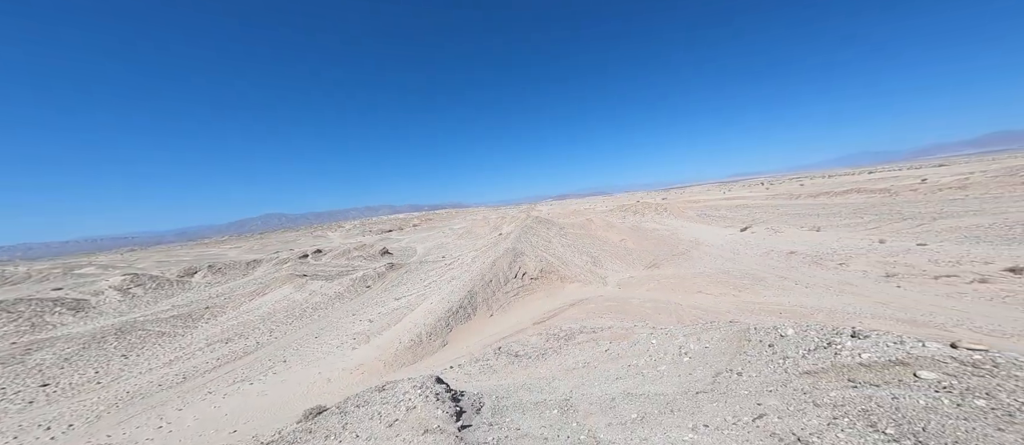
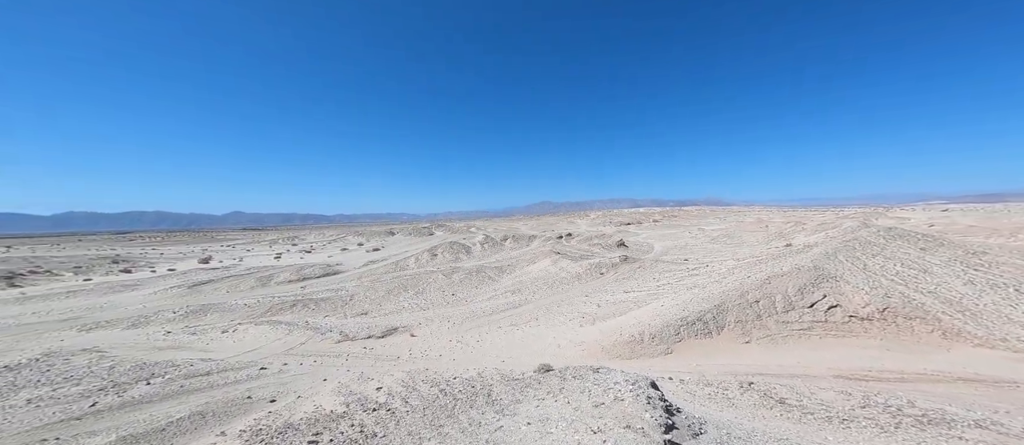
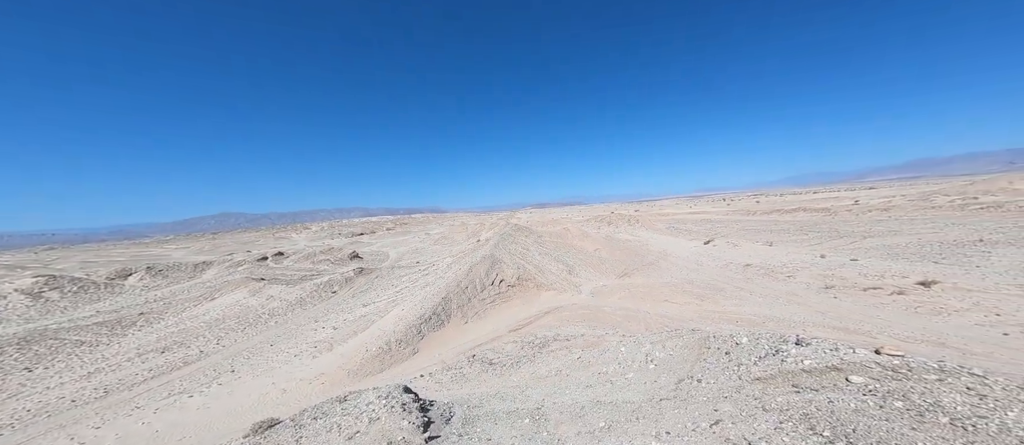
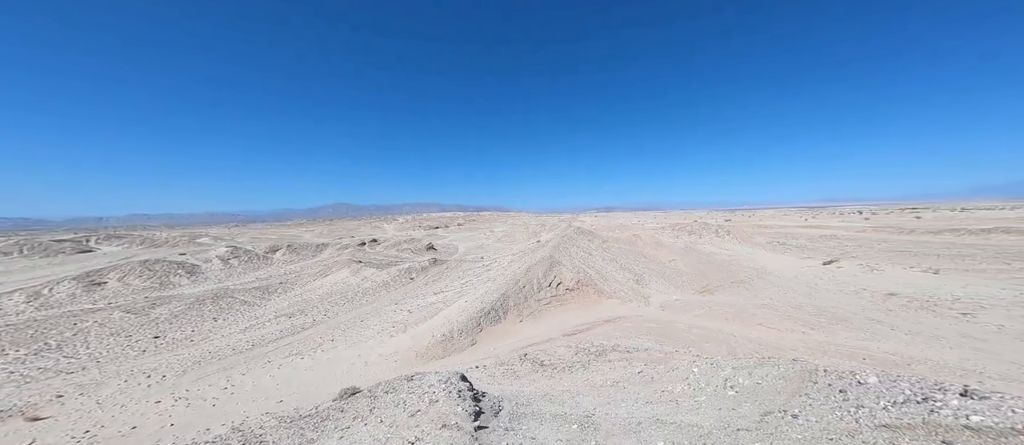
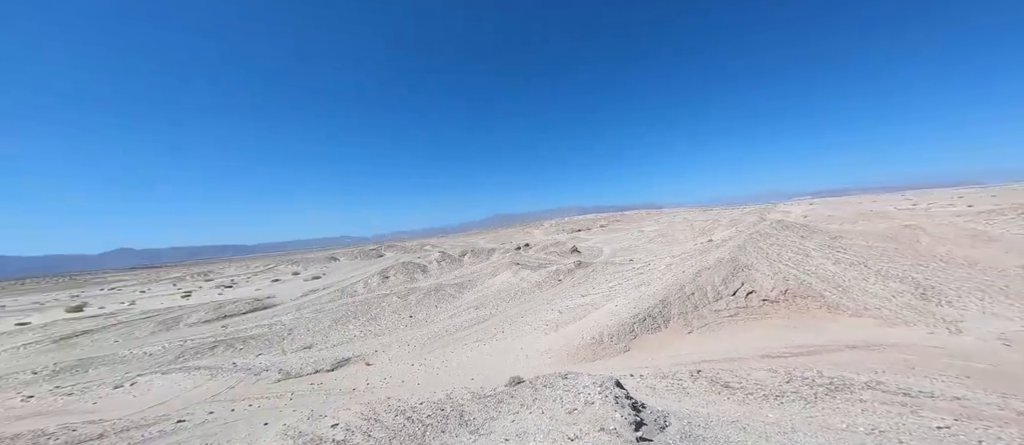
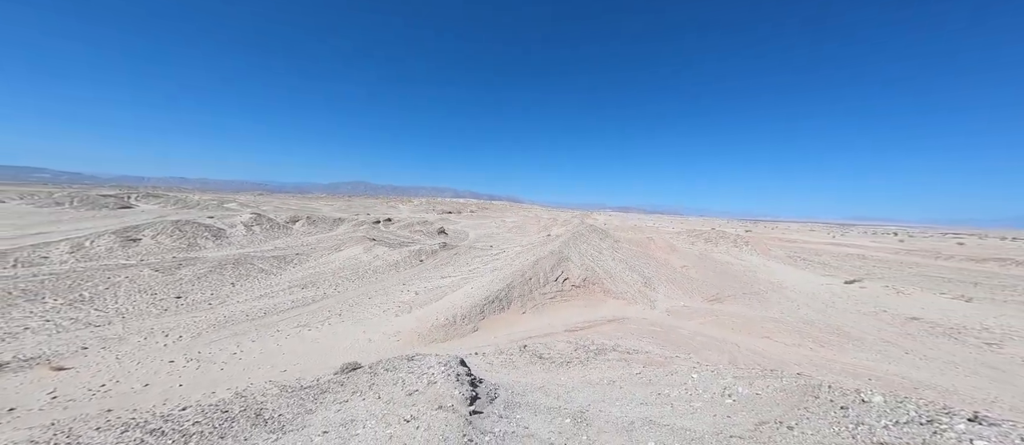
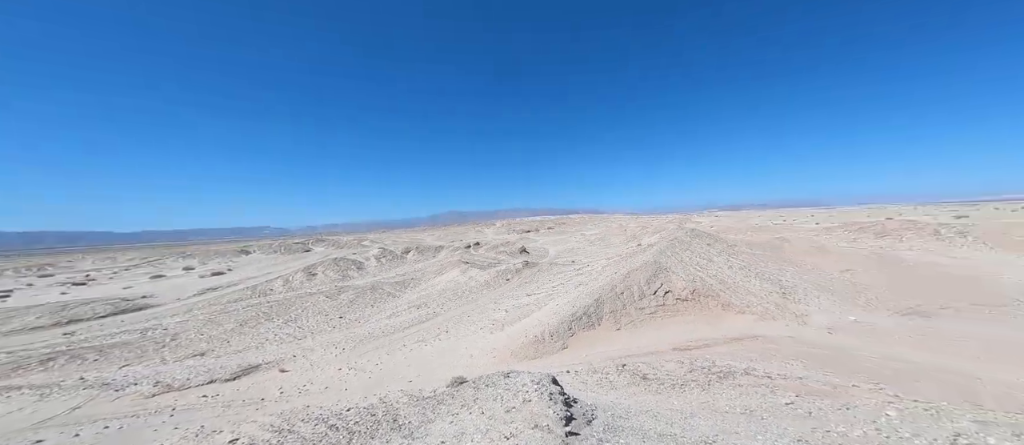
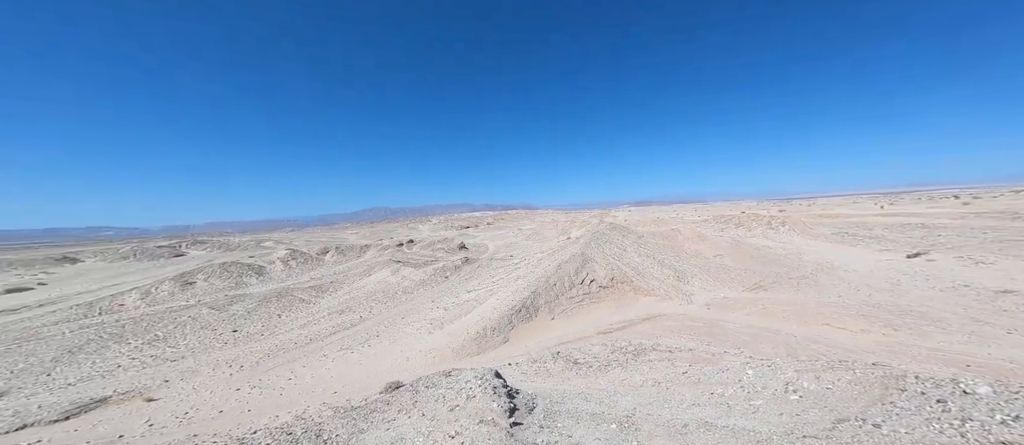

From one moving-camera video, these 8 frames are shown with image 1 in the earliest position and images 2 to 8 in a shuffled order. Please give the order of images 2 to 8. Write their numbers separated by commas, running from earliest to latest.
3, 8, 2, 7, 4, 5, 6
